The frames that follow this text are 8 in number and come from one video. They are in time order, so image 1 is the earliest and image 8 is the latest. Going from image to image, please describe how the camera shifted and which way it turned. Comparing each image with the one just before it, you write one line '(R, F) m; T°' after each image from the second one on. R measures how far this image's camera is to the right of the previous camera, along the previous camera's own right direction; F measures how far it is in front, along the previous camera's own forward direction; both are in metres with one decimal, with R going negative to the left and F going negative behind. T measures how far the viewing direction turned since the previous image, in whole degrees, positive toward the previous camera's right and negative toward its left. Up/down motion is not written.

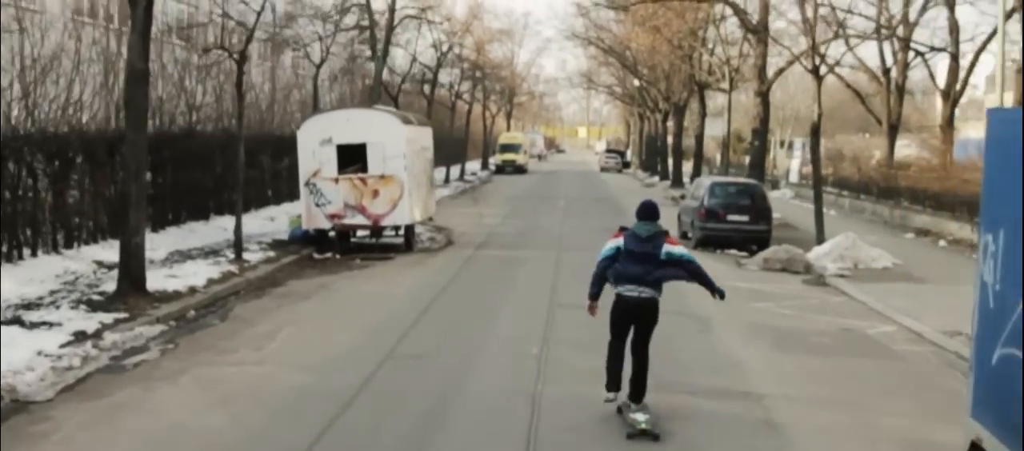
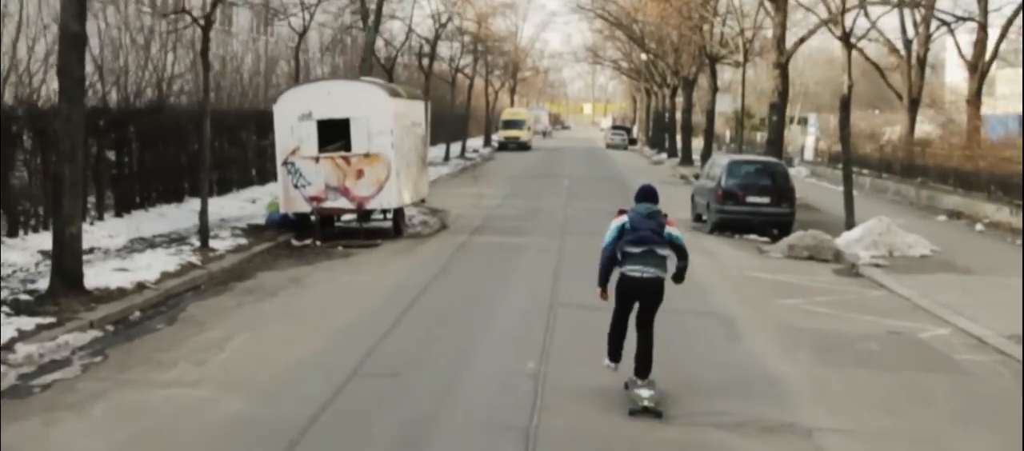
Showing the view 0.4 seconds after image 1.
(+0.1, +1.9) m; 0°
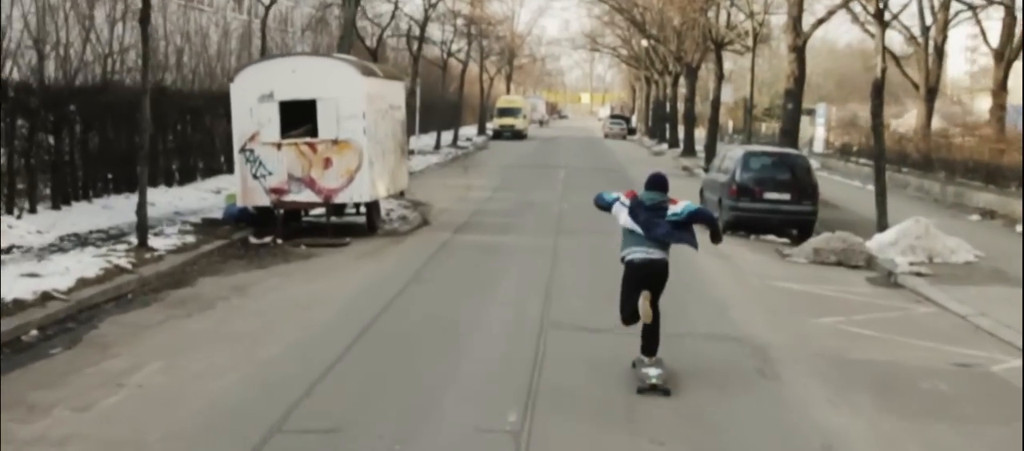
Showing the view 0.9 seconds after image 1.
(+0.1, +2.2) m; 0°
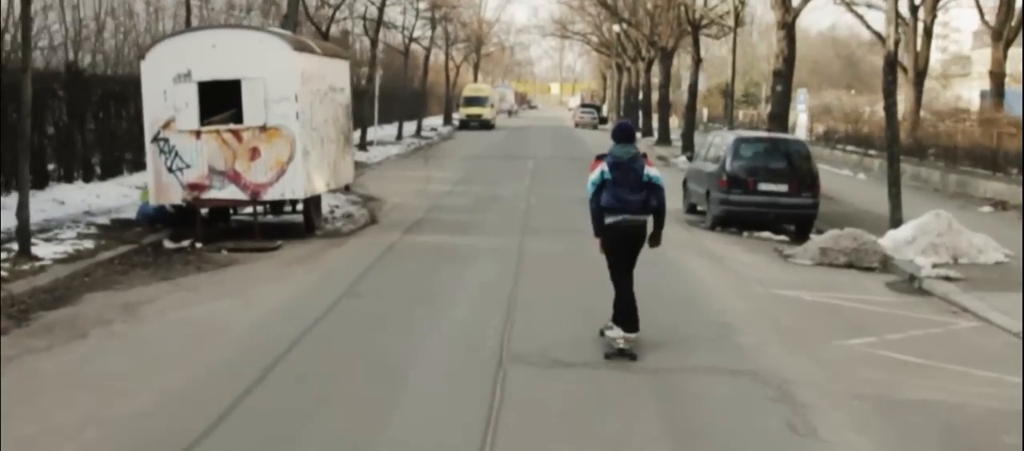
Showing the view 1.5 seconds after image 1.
(+0.1, +2.3) m; +1°
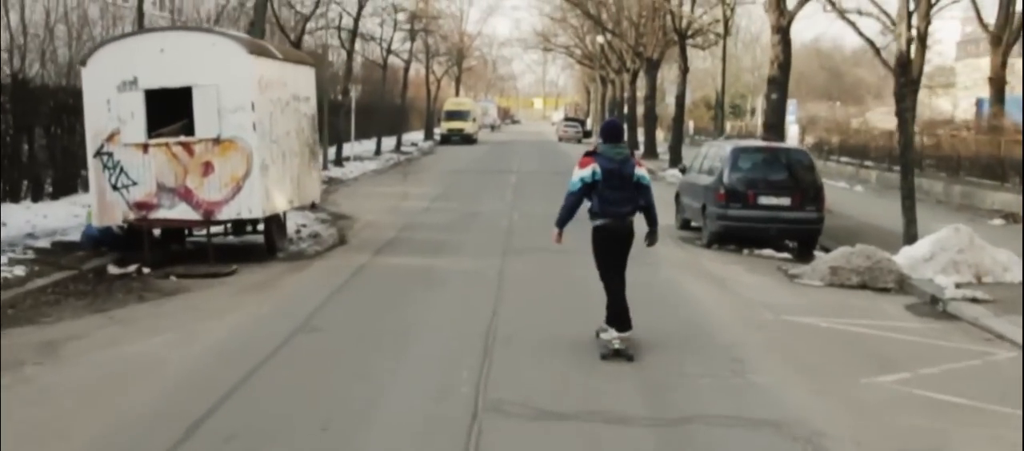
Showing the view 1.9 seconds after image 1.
(0.0, +1.3) m; +1°
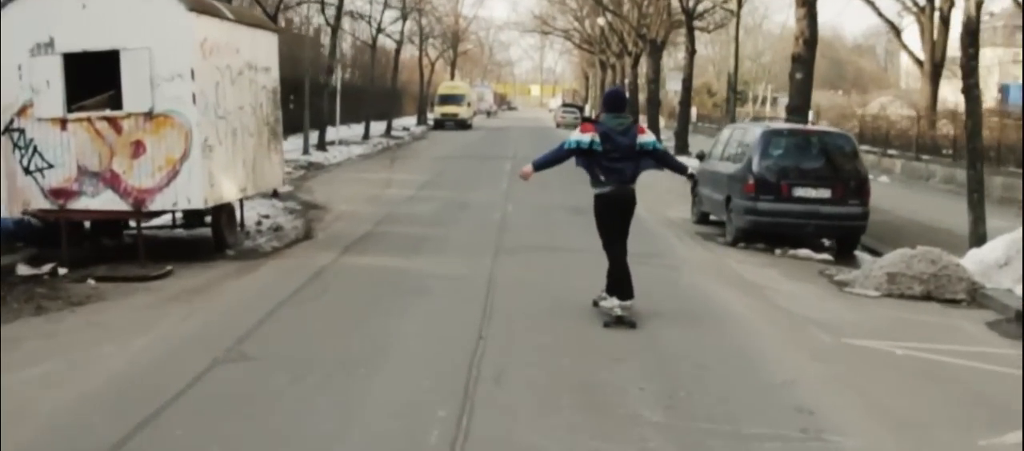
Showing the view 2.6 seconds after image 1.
(0.0, +2.2) m; 0°
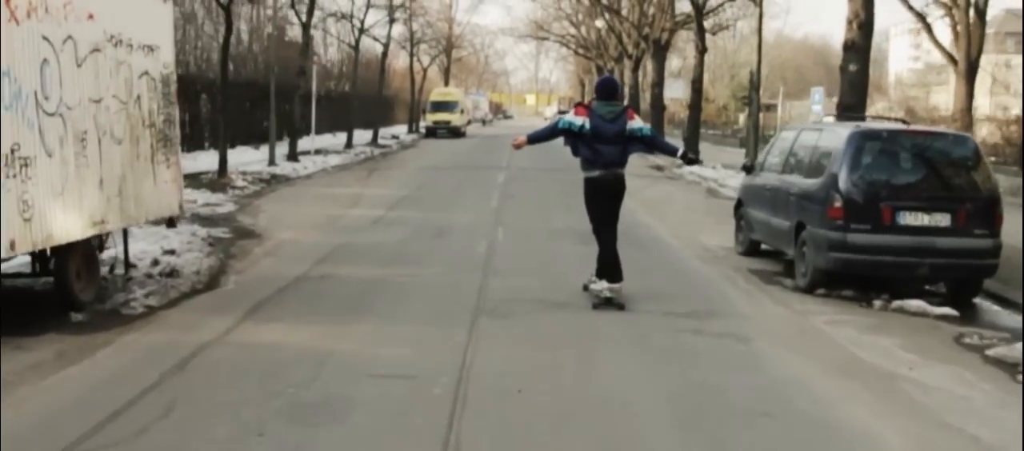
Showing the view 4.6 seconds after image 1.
(+0.1, +3.8) m; 0°
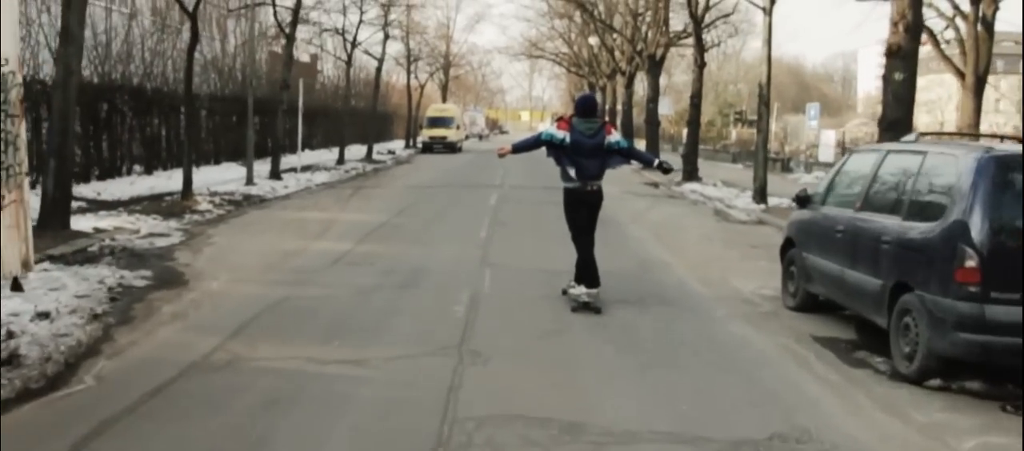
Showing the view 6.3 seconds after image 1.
(0.0, +2.9) m; 0°
